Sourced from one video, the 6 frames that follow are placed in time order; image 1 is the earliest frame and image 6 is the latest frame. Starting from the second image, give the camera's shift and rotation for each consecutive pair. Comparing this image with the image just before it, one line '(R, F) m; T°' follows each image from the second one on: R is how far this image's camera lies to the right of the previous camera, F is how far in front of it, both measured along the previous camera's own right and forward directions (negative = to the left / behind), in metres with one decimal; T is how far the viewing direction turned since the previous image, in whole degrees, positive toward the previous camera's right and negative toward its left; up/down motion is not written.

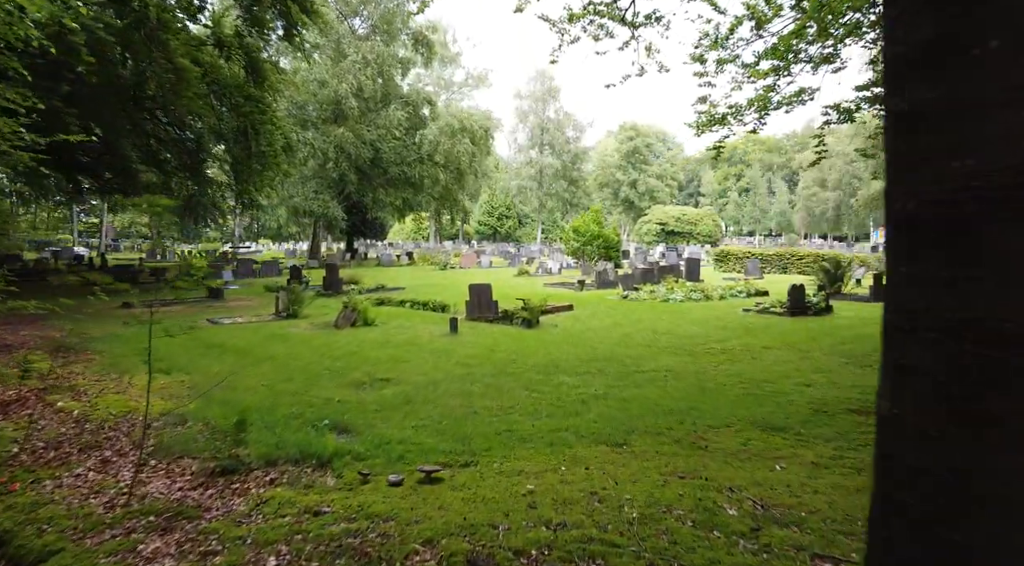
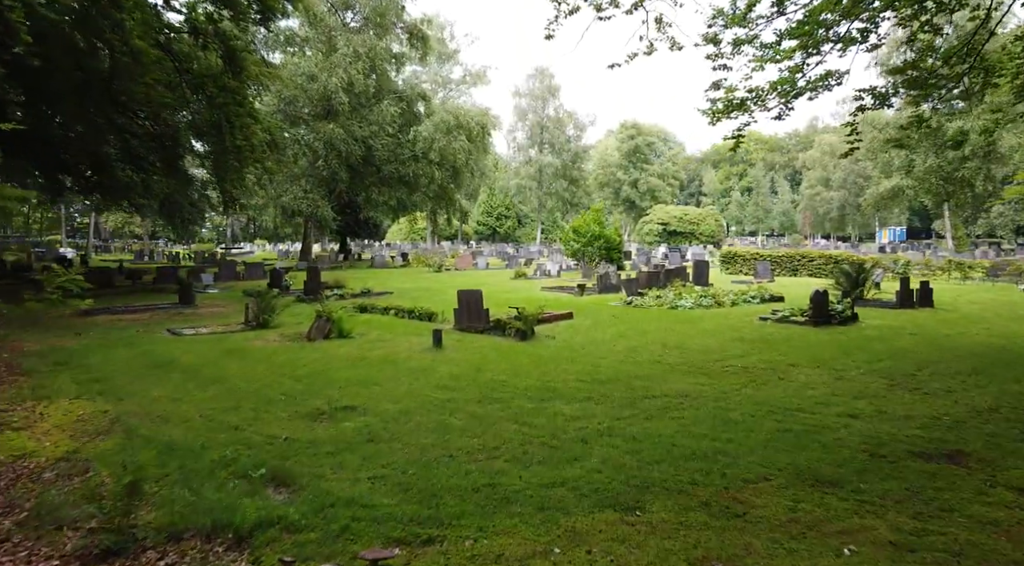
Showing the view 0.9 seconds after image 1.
(+0.1, +1.3) m; 0°
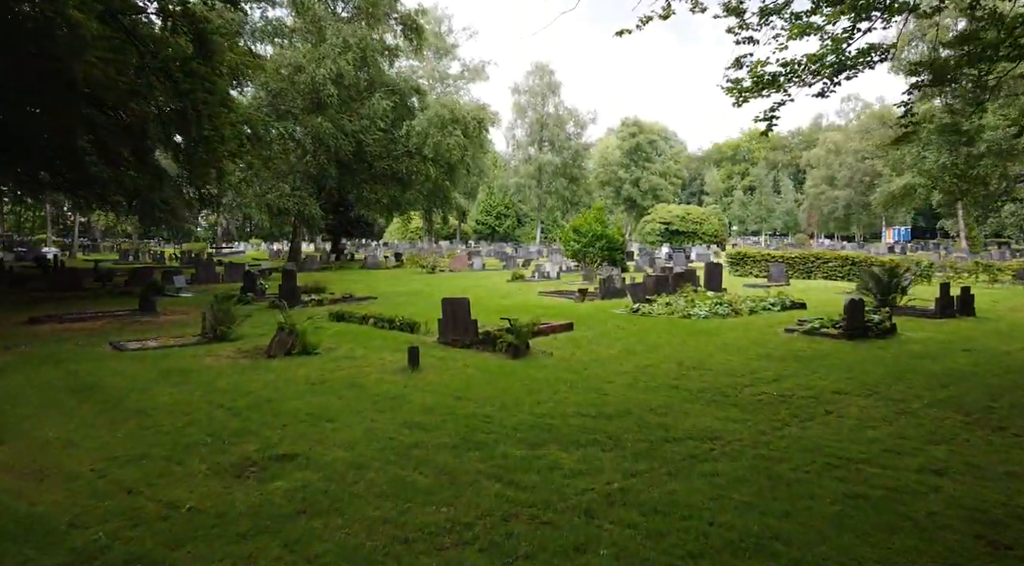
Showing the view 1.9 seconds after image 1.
(+0.1, +1.5) m; 0°
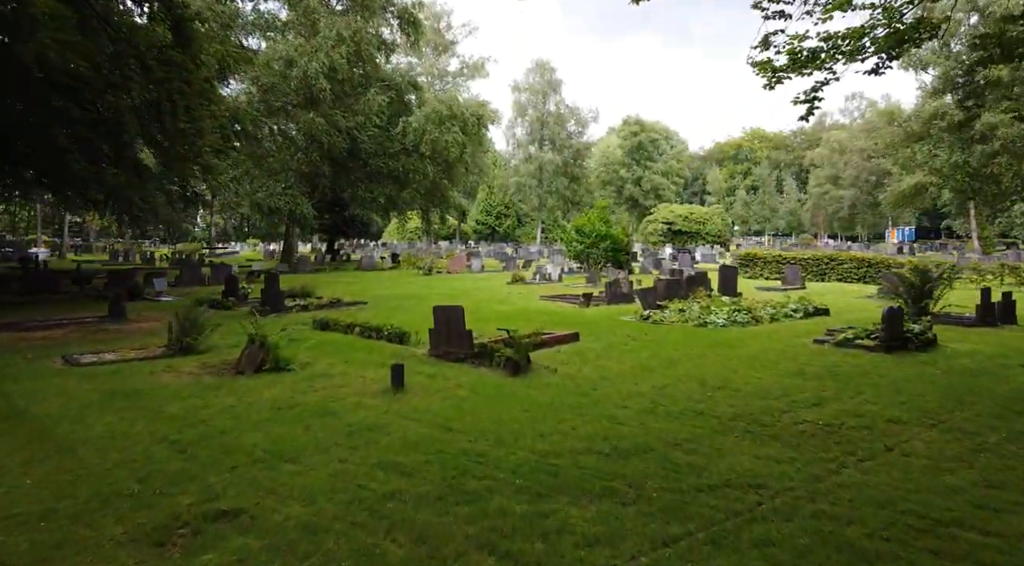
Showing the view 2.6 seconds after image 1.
(0.0, +1.1) m; 0°
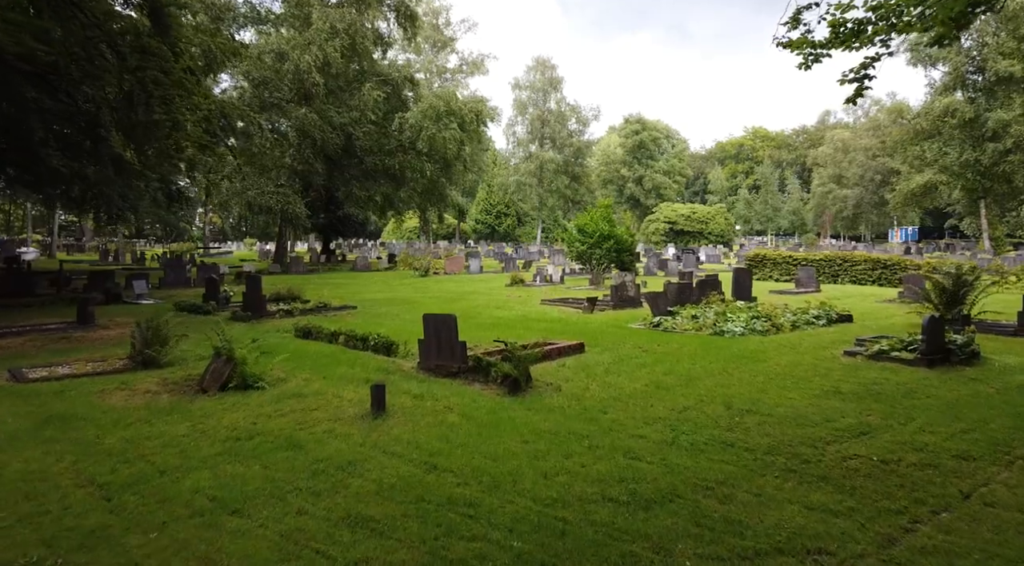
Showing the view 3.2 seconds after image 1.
(0.0, +1.0) m; 0°
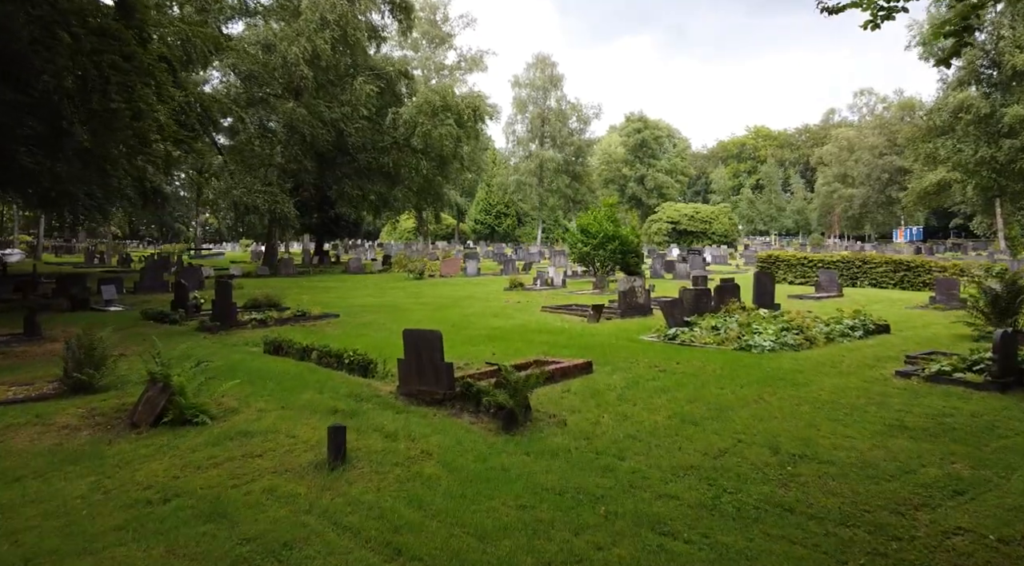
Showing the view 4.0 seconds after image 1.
(0.0, +1.3) m; 0°
